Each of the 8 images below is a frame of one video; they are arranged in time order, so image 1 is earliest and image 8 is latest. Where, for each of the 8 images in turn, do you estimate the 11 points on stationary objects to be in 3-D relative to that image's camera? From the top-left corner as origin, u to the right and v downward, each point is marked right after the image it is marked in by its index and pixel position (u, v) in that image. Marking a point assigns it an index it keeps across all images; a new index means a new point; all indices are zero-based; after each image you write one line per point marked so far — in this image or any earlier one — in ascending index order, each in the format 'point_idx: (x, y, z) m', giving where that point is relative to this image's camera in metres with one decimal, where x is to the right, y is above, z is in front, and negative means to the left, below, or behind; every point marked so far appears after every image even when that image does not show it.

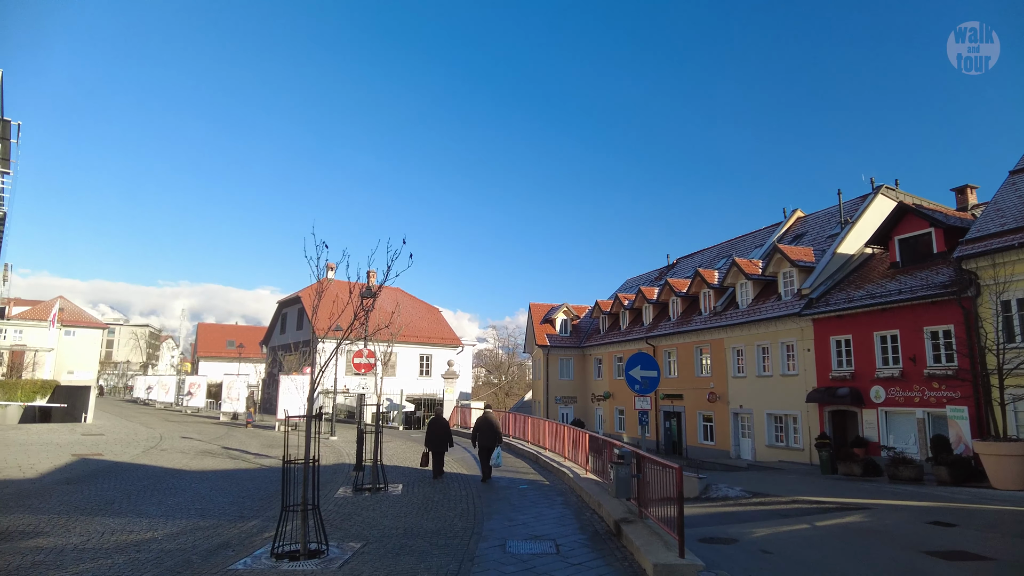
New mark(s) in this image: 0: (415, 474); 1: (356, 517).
0: (-1.9, -3.7, +12.8) m
1: (-2.2, -3.2, +9.2) m
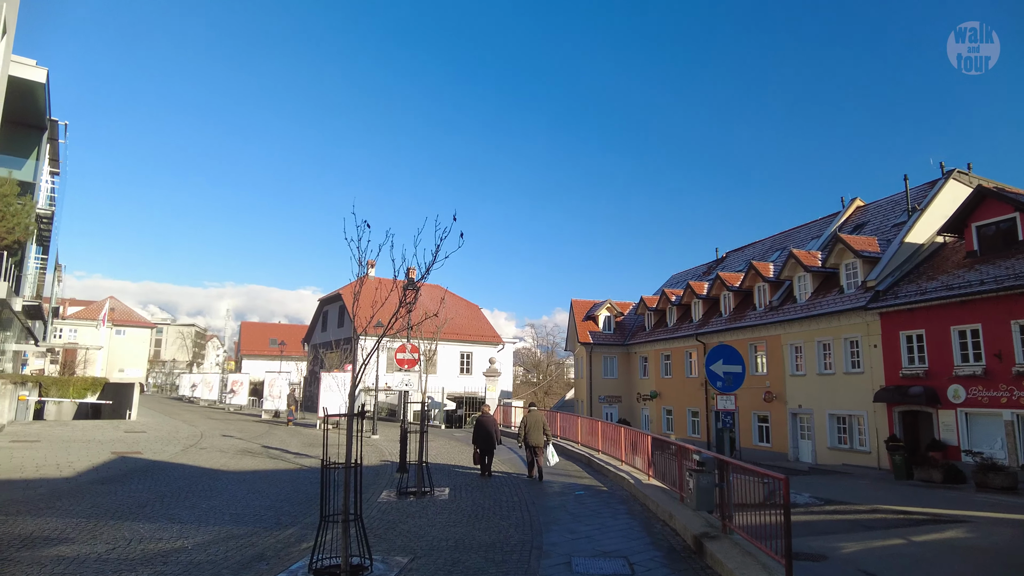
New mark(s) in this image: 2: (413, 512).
0: (-0.9, -3.5, +12.0) m
1: (-1.4, -3.0, +8.5) m
2: (-1.4, -3.2, +9.5) m
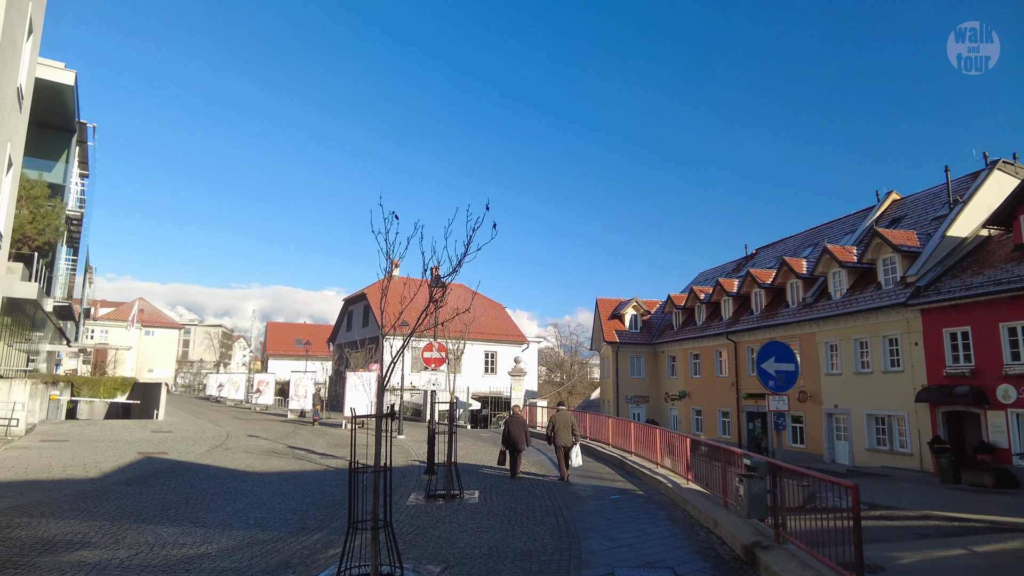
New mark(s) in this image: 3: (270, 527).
0: (-0.4, -3.4, +11.6) m
1: (-1.0, -3.0, +8.1) m
2: (-1.0, -3.2, +9.2) m
3: (-3.0, -2.9, +8.1) m
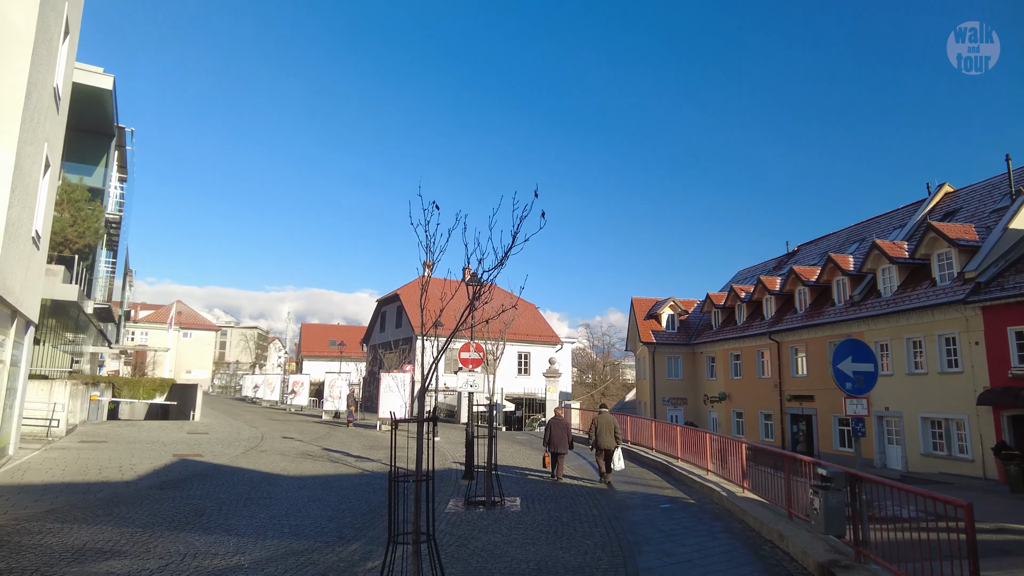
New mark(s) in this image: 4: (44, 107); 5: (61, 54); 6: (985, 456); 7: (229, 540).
0: (+0.3, -3.4, +11.1) m
1: (-0.4, -2.9, +7.6) m
2: (-0.4, -3.1, +8.7) m
3: (-2.4, -2.9, +7.8) m
4: (-8.7, +3.3, +12.3) m
5: (-9.4, +4.9, +13.8) m
6: (+13.5, -4.8, +18.9) m
7: (-3.2, -2.9, +7.5) m
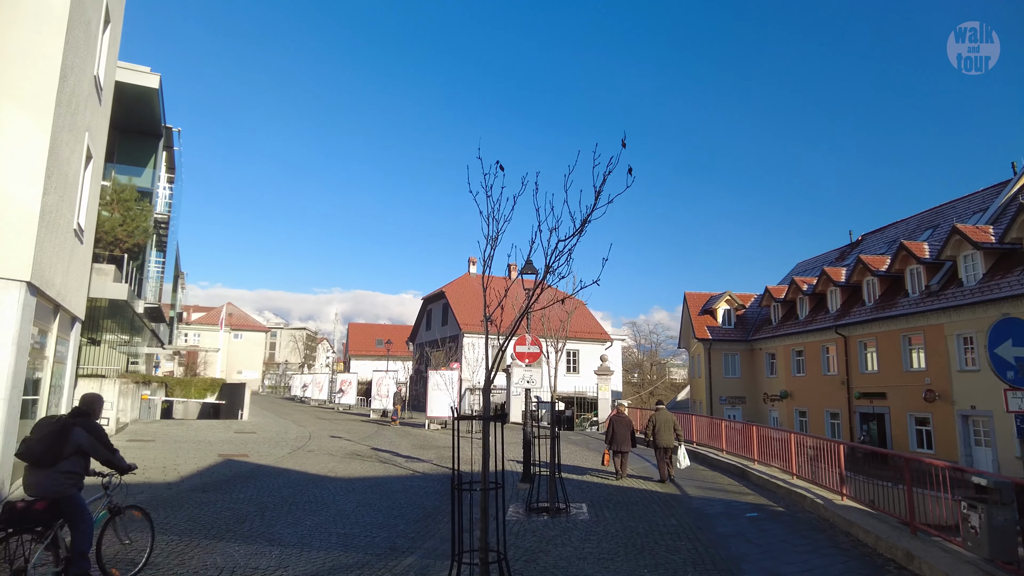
0: (+1.3, -3.2, +10.2) m
1: (+0.3, -2.7, +6.7) m
2: (+0.5, -2.9, +7.8) m
3: (-1.6, -2.7, +7.0) m
4: (-7.7, +3.5, +11.9) m
5: (-8.3, +5.0, +13.5) m
6: (+15.0, -4.4, +17.1) m
7: (-2.5, -2.7, +6.8) m
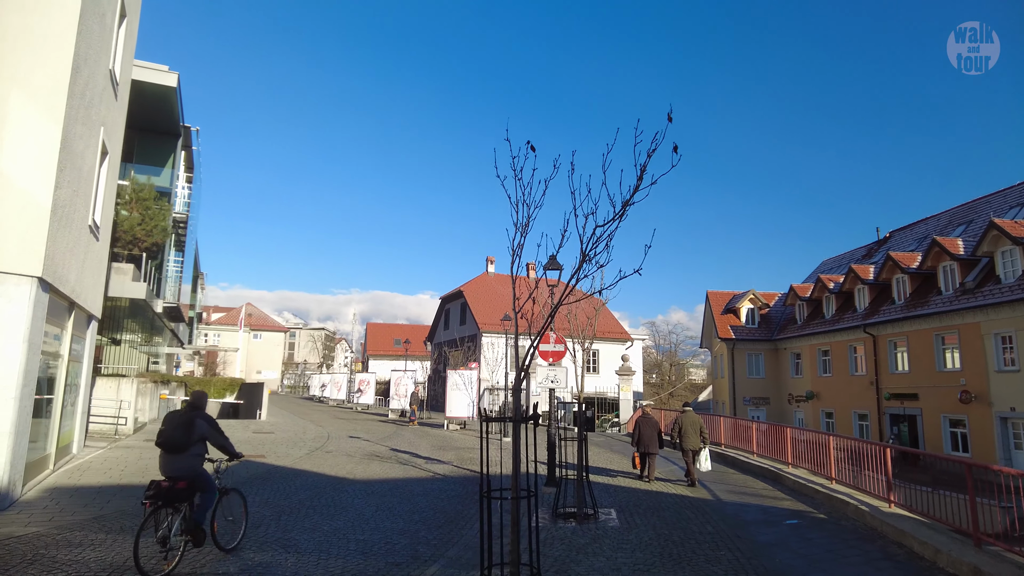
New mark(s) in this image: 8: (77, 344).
0: (+1.7, -3.1, +9.7) m
1: (+0.6, -2.6, +6.3) m
2: (+0.8, -2.8, +7.3) m
3: (-1.4, -2.7, +6.6) m
4: (-7.3, +3.5, +11.7) m
5: (-7.9, +5.0, +13.3) m
6: (+15.5, -4.3, +16.3) m
7: (-2.2, -2.6, +6.4) m
8: (-8.4, -1.1, +12.8) m
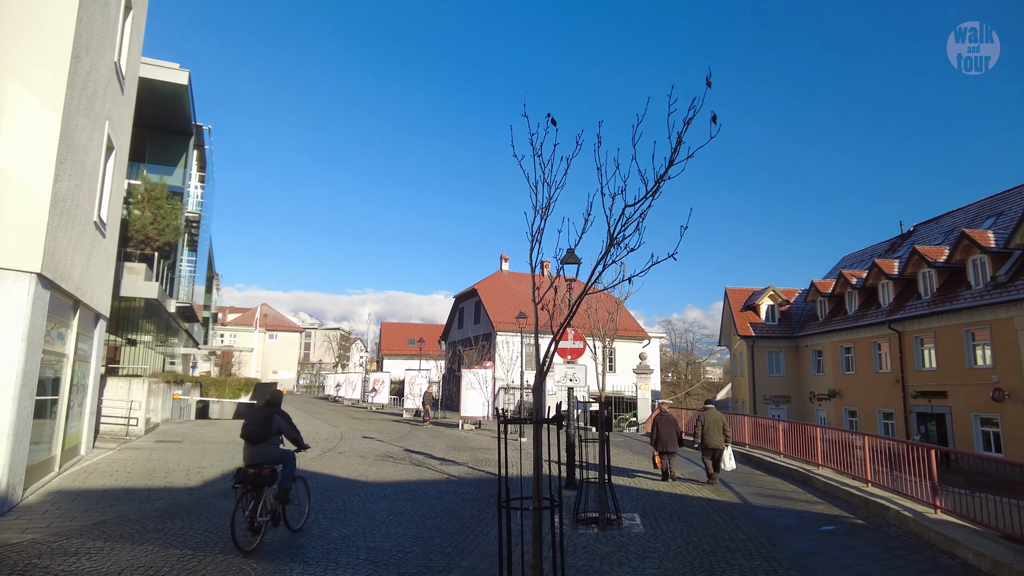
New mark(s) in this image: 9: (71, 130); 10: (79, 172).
0: (+1.9, -3.0, +9.2) m
1: (+0.8, -2.6, +5.8) m
2: (+1.0, -2.7, +6.9) m
3: (-1.2, -2.6, +6.2) m
4: (-7.0, +3.6, +11.4) m
5: (-7.6, +5.0, +13.0) m
6: (+15.9, -4.1, +15.5) m
7: (-2.0, -2.6, +6.0) m
8: (-8.1, -1.0, +12.5) m
9: (-6.2, +2.2, +9.4) m
10: (-6.6, +1.8, +10.1) m
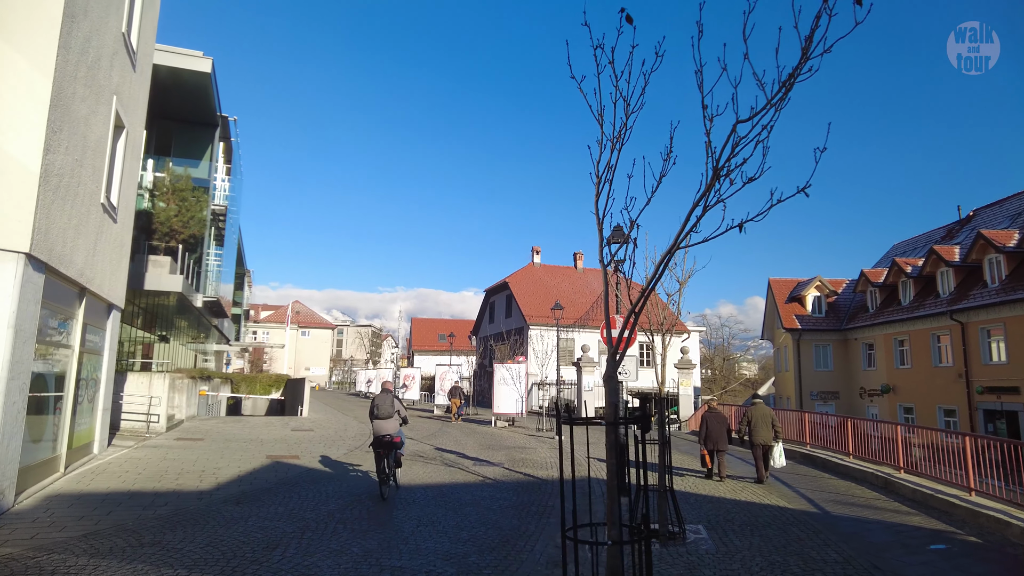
0: (+2.5, -2.7, +8.0) m
1: (+1.2, -2.3, +4.7) m
2: (+1.4, -2.5, +5.7) m
3: (-0.8, -2.3, +5.1) m
4: (-6.4, +3.8, +10.6) m
5: (-7.0, +5.3, +12.2) m
6: (+16.7, -3.7, +13.7) m
7: (-1.6, -2.3, +5.0) m
8: (-7.4, -0.8, +11.7) m
9: (-5.7, +2.4, +8.5) m
10: (-6.1, +2.0, +9.3) m
